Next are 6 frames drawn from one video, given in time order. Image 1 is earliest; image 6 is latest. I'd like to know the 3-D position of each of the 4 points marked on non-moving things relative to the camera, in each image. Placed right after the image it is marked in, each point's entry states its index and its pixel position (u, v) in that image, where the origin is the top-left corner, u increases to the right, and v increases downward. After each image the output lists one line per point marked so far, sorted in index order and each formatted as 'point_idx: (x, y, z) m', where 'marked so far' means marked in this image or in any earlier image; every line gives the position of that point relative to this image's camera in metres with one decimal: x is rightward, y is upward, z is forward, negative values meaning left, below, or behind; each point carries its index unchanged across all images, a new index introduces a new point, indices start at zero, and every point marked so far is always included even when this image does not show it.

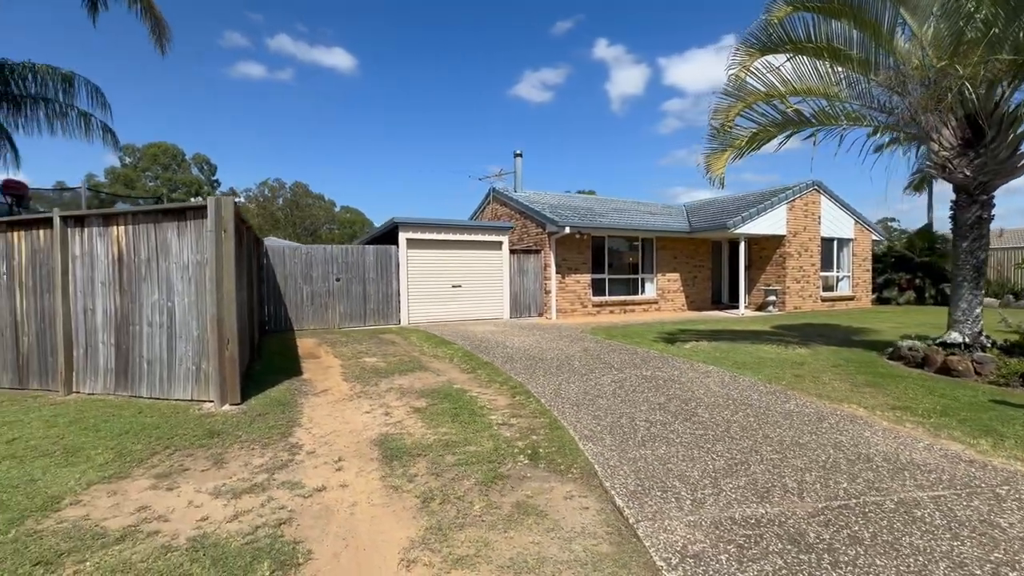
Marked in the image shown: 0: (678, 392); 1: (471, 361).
0: (+2.2, -1.4, +6.2) m
1: (-0.7, -1.3, +8.1) m
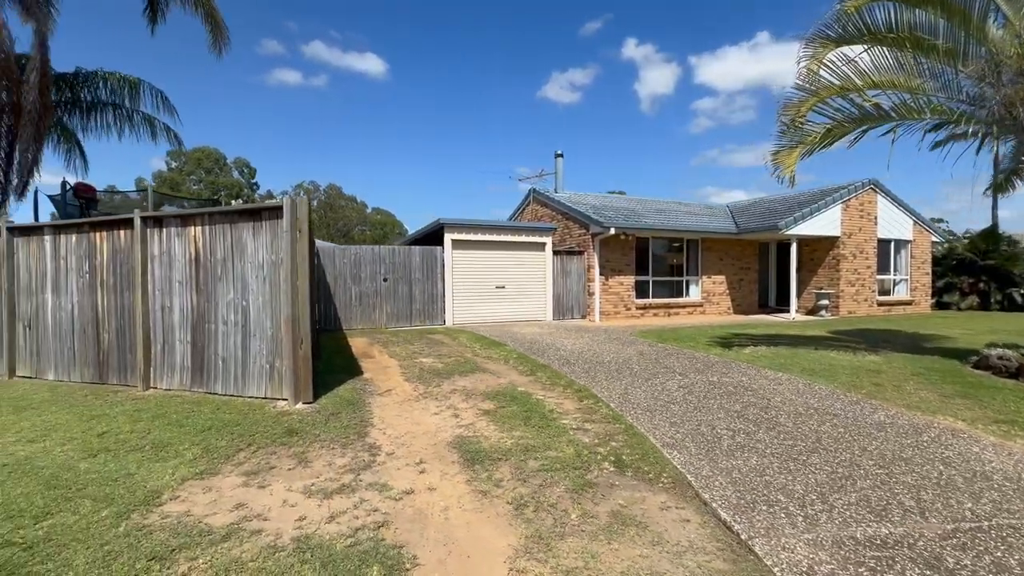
0: (+3.0, -1.4, +5.9) m
1: (+0.3, -1.3, +8.0) m
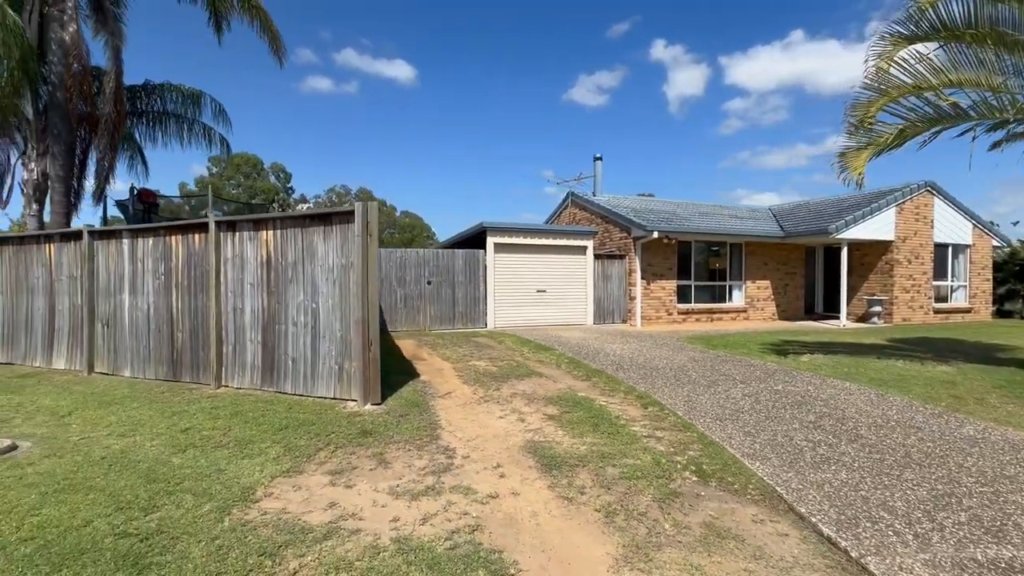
0: (+3.8, -1.5, +5.7) m
1: (+1.2, -1.4, +7.9) m
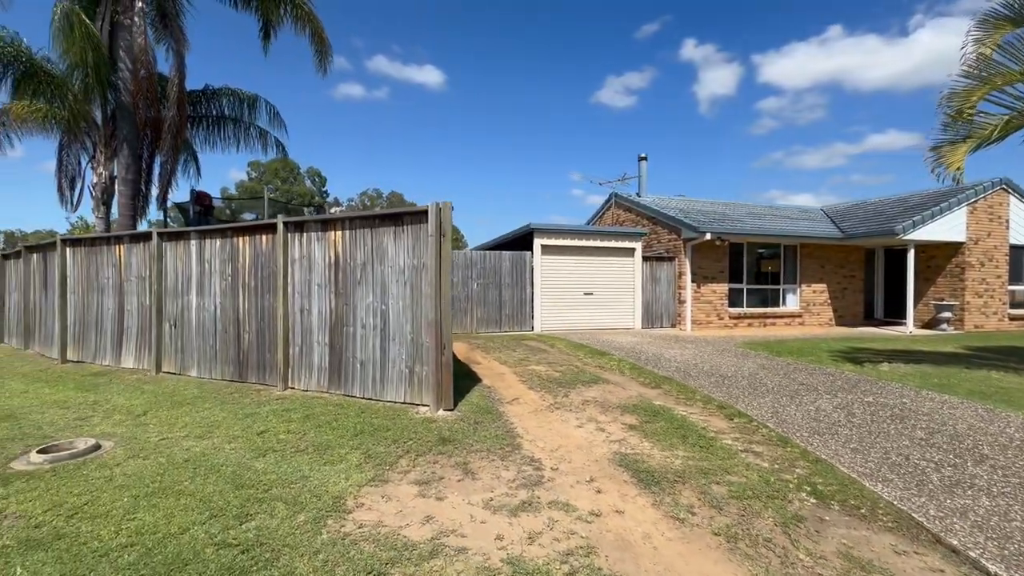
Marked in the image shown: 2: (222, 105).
0: (+4.7, -1.5, +5.2) m
1: (+2.2, -1.4, +7.6) m
2: (-7.2, +4.6, +11.6) m
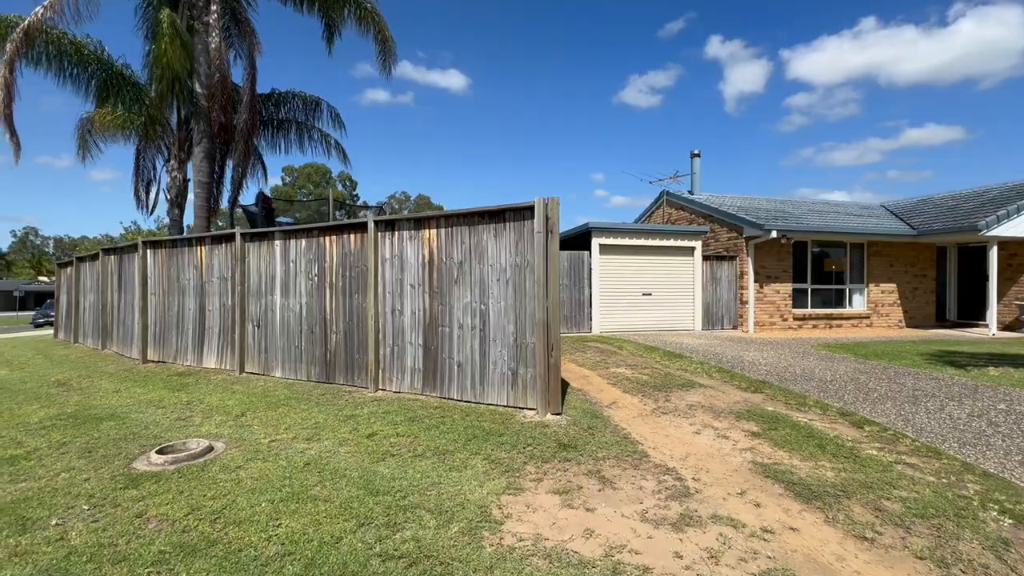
0: (+5.9, -1.5, +4.7) m
1: (+3.5, -1.4, +7.2) m
2: (-5.7, +4.5, +11.8) m
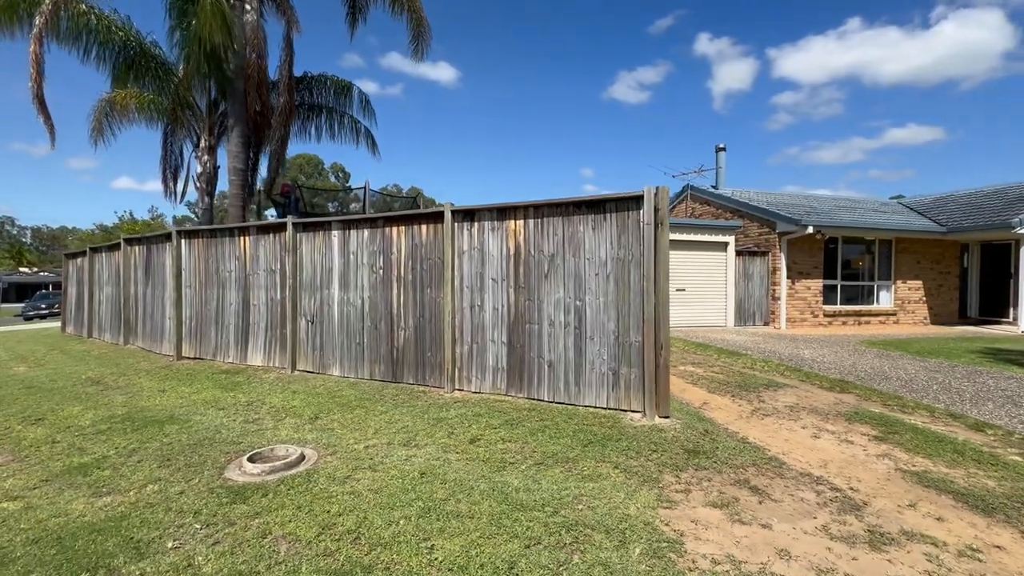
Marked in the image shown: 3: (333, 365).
0: (+7.0, -1.5, +4.6) m
1: (+4.5, -1.3, +7.0) m
2: (-4.8, +4.7, +11.2) m
3: (-2.6, -1.1, +6.8) m
